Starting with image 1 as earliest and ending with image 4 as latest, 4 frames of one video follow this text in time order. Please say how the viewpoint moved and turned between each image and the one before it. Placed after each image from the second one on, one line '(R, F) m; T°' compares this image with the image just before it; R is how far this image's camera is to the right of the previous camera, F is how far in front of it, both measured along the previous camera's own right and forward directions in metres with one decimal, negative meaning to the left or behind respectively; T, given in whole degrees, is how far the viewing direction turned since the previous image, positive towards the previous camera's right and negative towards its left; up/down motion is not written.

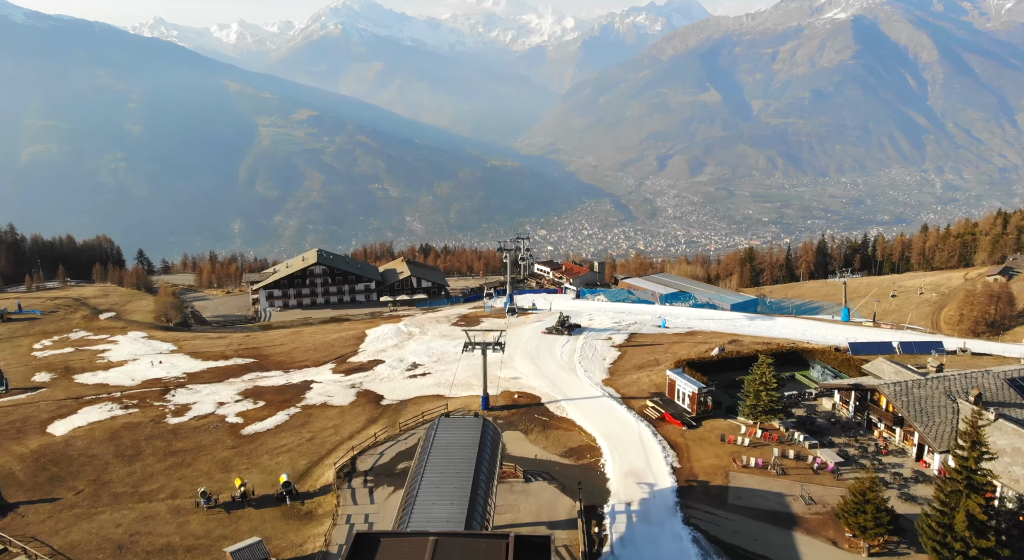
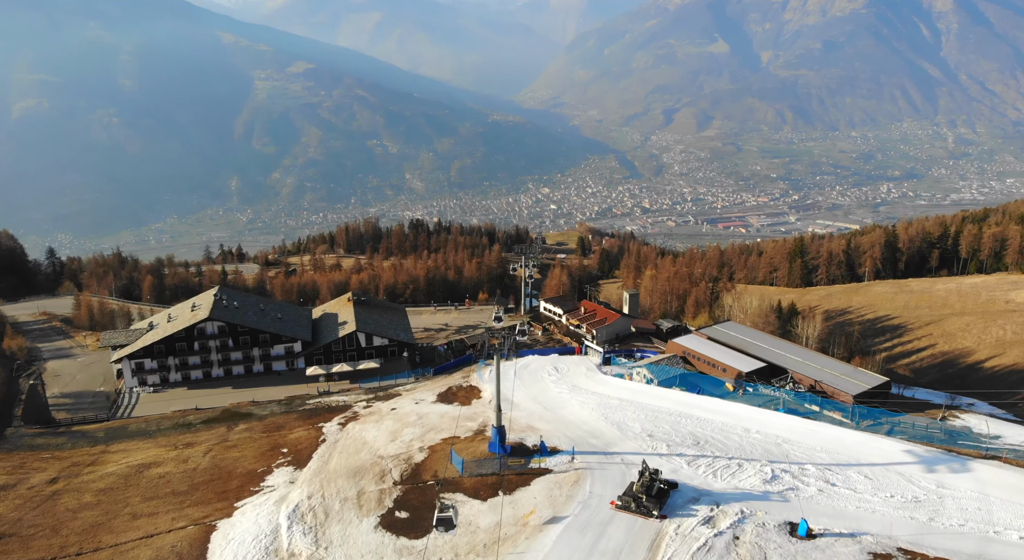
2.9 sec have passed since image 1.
(+0.4, +18.3) m; 0°
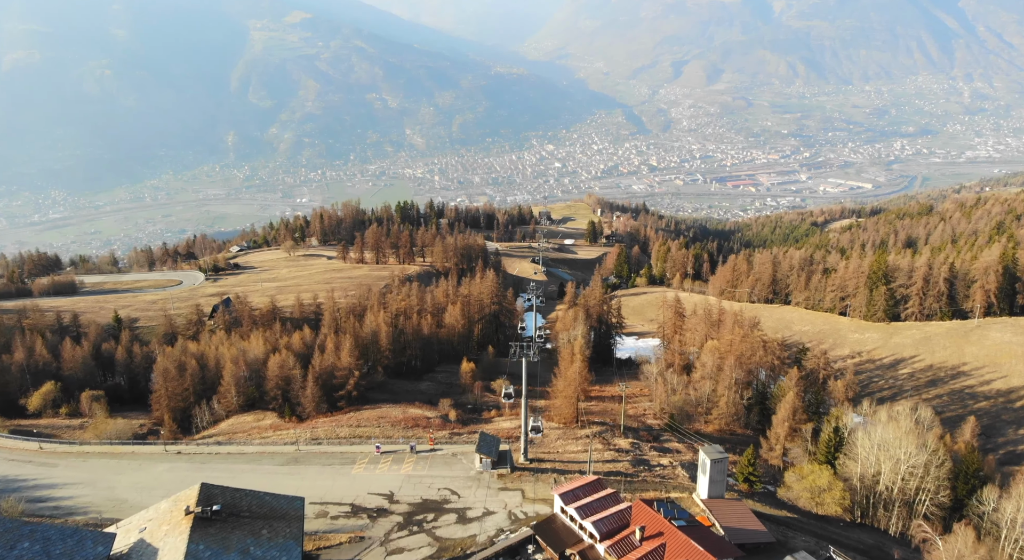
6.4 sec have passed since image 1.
(+0.4, +19.6) m; 0°
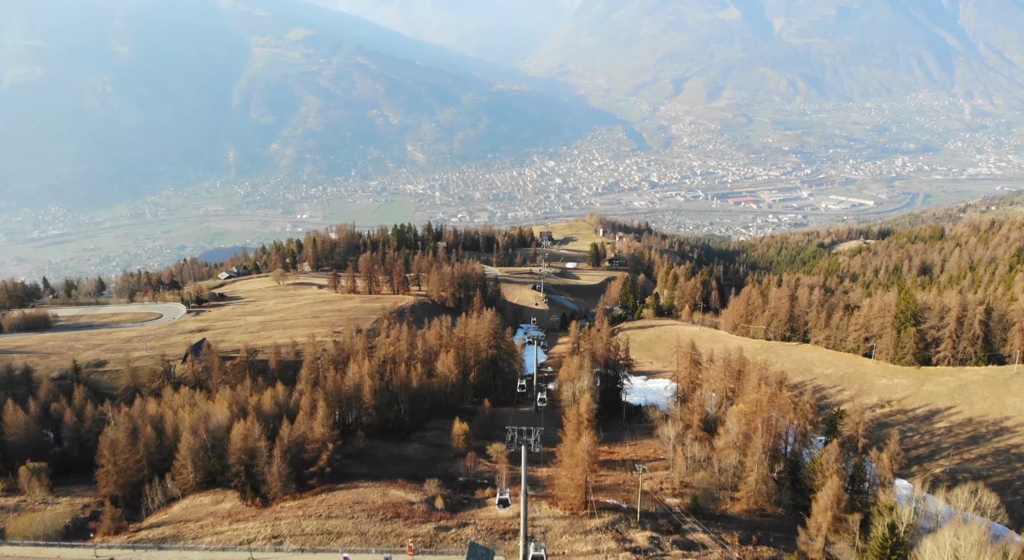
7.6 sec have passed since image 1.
(+0.1, +4.8) m; 0°
